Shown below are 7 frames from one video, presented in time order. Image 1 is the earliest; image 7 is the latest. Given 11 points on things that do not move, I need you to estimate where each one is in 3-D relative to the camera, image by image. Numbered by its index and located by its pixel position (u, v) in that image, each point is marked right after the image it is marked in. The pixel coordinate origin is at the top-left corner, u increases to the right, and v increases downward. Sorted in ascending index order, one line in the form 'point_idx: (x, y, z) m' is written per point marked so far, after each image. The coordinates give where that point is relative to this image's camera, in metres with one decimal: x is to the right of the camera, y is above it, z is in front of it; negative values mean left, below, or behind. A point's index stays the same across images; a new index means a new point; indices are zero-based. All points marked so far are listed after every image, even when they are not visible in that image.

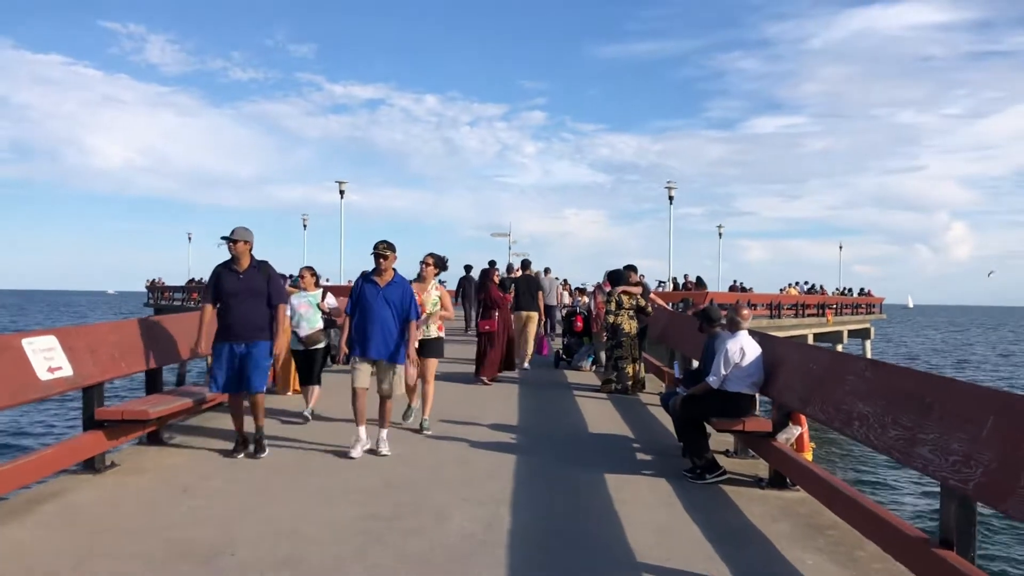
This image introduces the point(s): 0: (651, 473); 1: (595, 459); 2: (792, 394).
0: (+1.2, -1.5, +7.3) m
1: (+0.7, -1.5, +7.7) m
2: (+2.0, -0.8, +6.2) m
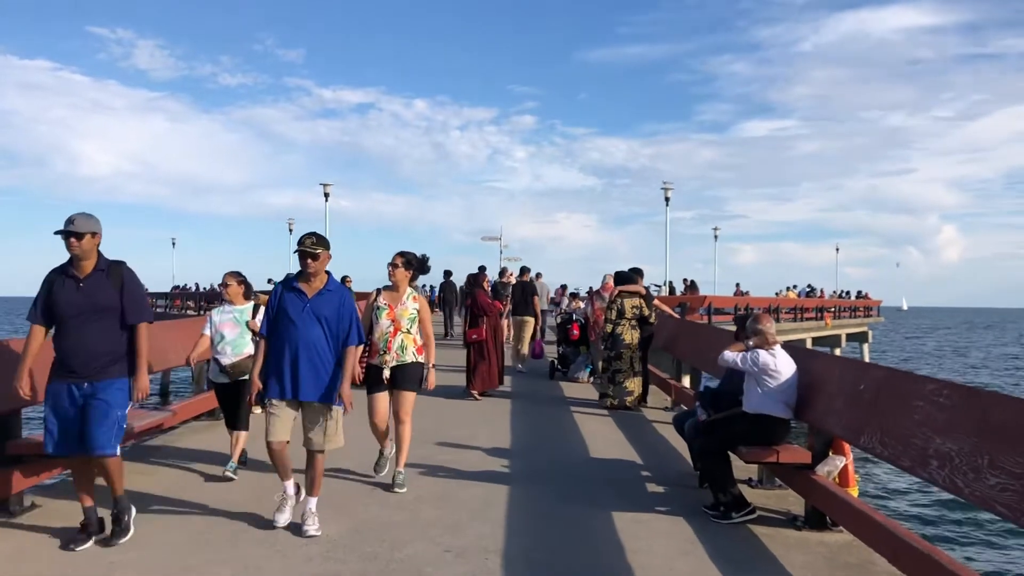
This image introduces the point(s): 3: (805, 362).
0: (+1.1, -1.6, +6.2) m
1: (+0.7, -1.6, +6.7) m
2: (+2.0, -0.8, +5.2) m
3: (+2.0, -0.5, +6.1) m
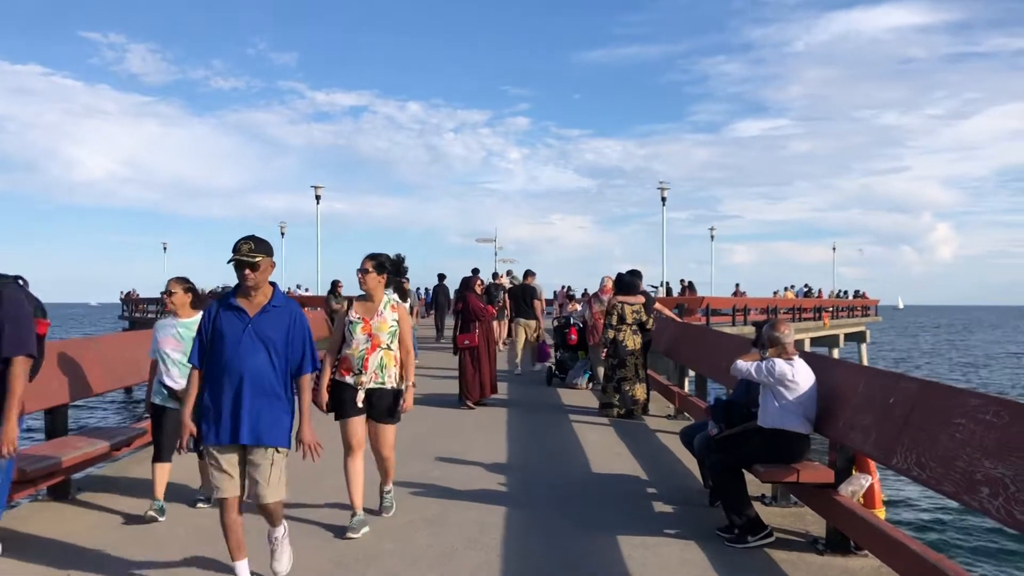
0: (+1.1, -1.6, +5.8) m
1: (+0.7, -1.6, +6.2) m
2: (+1.9, -0.8, +4.8) m
3: (+2.0, -0.5, +5.6) m
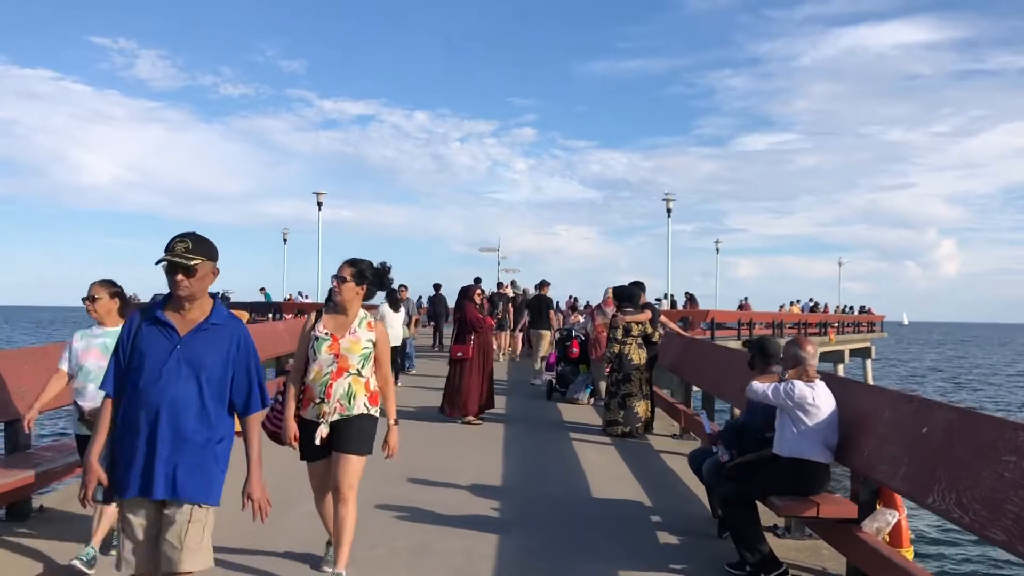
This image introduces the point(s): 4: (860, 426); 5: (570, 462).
0: (+1.0, -1.7, +5.3) m
1: (+0.6, -1.7, +5.8) m
2: (+1.9, -0.9, +4.3) m
3: (+2.0, -0.6, +5.2) m
4: (+1.9, -0.8, +4.9) m
5: (+0.6, -1.7, +8.5) m
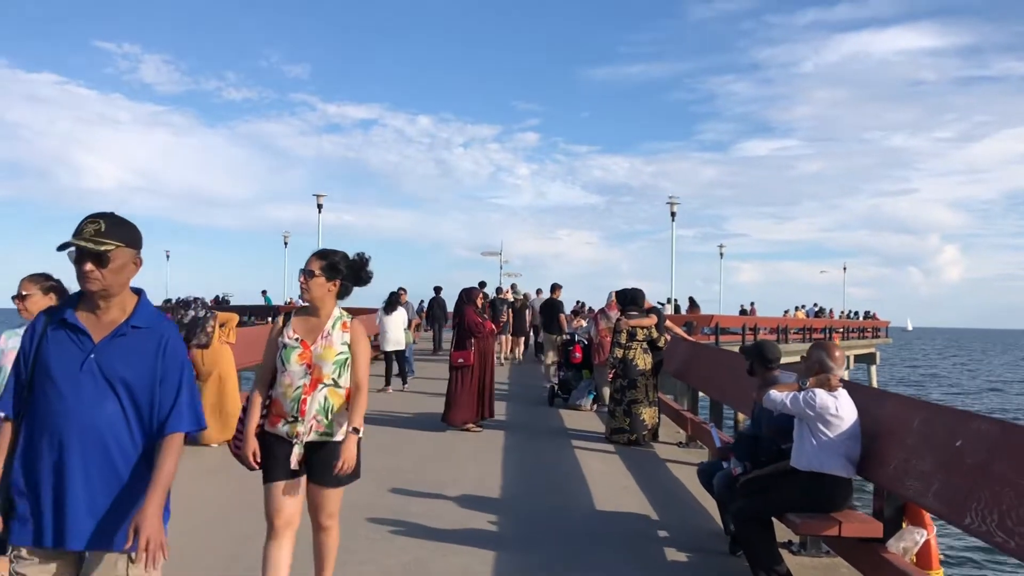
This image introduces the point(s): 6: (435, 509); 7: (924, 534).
0: (+1.0, -1.7, +5.0) m
1: (+0.6, -1.7, +5.4) m
2: (+1.9, -0.9, +4.0) m
3: (+2.0, -0.6, +4.8) m
4: (+1.9, -0.8, +4.5) m
5: (+0.6, -1.7, +8.1) m
6: (-0.6, -1.6, +6.5) m
7: (+2.1, -1.2, +4.4) m
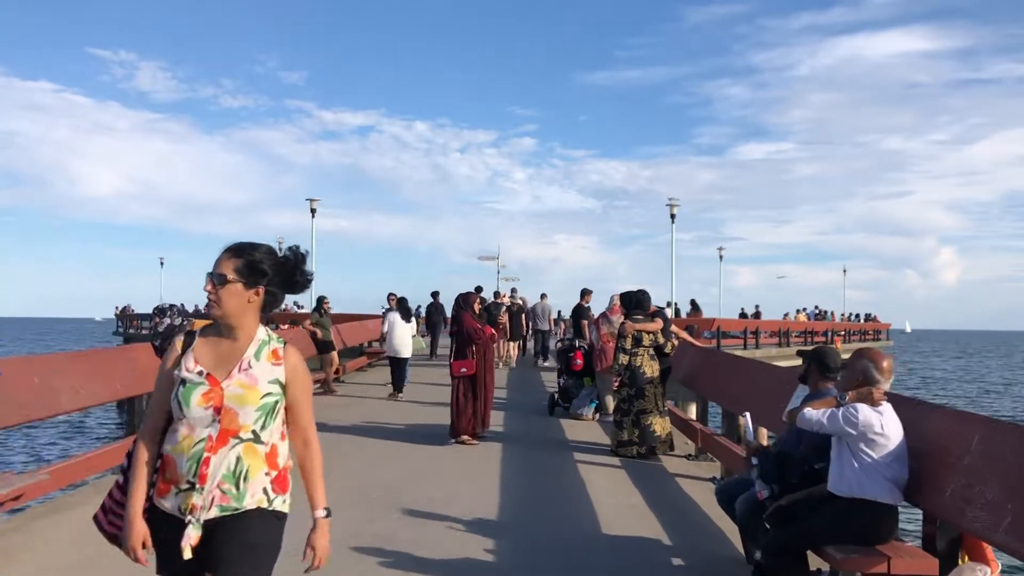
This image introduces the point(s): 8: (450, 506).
0: (+1.0, -1.7, +4.4) m
1: (+0.6, -1.7, +4.9) m
2: (+1.9, -0.9, +3.4) m
3: (+2.0, -0.6, +4.2) m
4: (+1.9, -0.8, +3.9) m
5: (+0.5, -1.7, +7.5) m
6: (-0.6, -1.7, +5.9) m
7: (+2.1, -1.2, +3.8) m
8: (-0.5, -1.7, +7.0) m
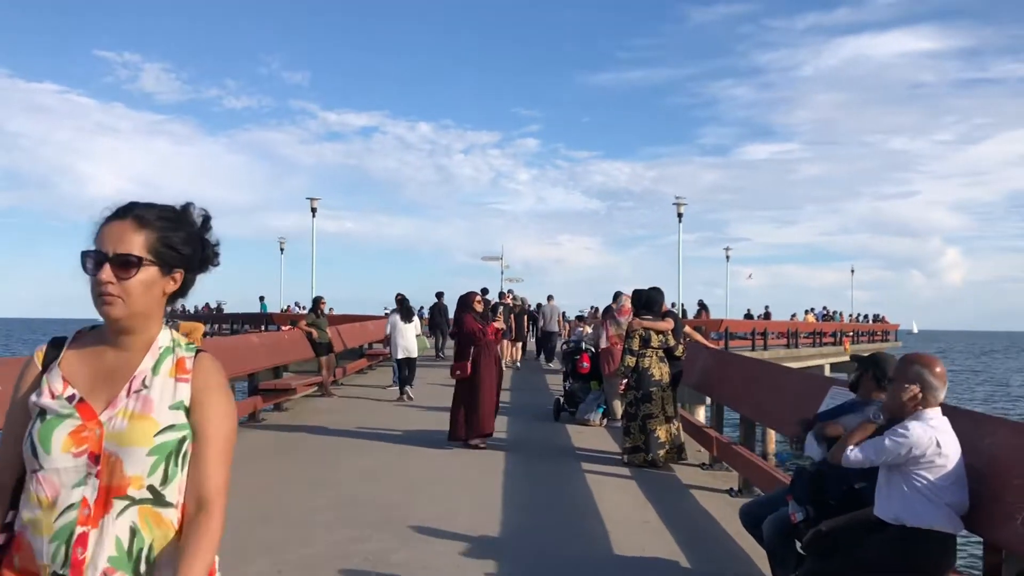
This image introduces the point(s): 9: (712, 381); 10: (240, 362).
0: (+1.0, -1.7, +3.9) m
1: (+0.6, -1.7, +4.4) m
2: (+1.9, -0.9, +2.9) m
3: (+2.0, -0.6, +3.7) m
4: (+1.9, -0.8, +3.4) m
5: (+0.6, -1.7, +7.0) m
6: (-0.6, -1.7, +5.4) m
7: (+2.1, -1.2, +3.3) m
8: (-0.5, -1.7, +6.5) m
9: (+2.0, -0.9, +8.7) m
10: (-3.5, -0.9, +11.2) m
